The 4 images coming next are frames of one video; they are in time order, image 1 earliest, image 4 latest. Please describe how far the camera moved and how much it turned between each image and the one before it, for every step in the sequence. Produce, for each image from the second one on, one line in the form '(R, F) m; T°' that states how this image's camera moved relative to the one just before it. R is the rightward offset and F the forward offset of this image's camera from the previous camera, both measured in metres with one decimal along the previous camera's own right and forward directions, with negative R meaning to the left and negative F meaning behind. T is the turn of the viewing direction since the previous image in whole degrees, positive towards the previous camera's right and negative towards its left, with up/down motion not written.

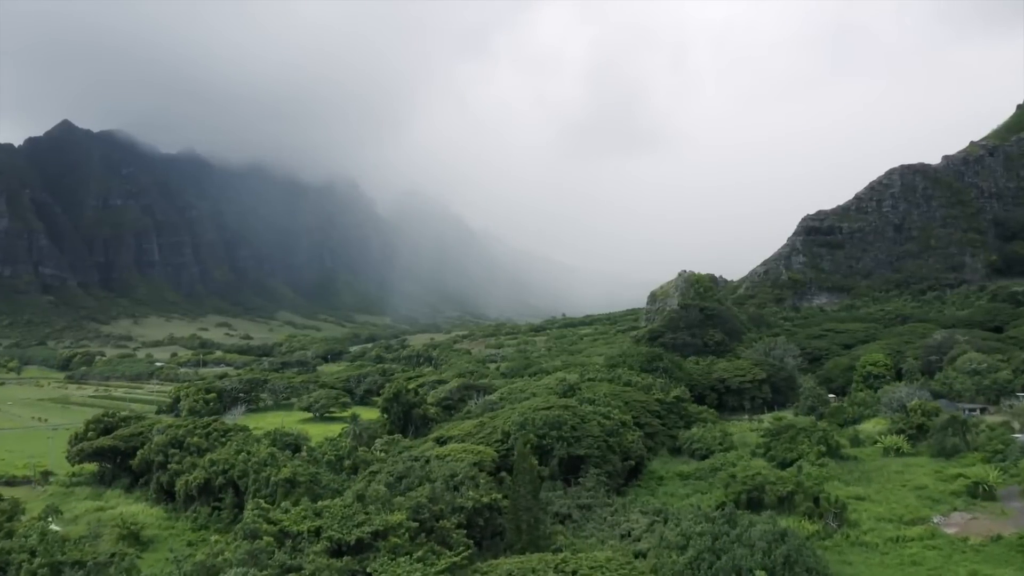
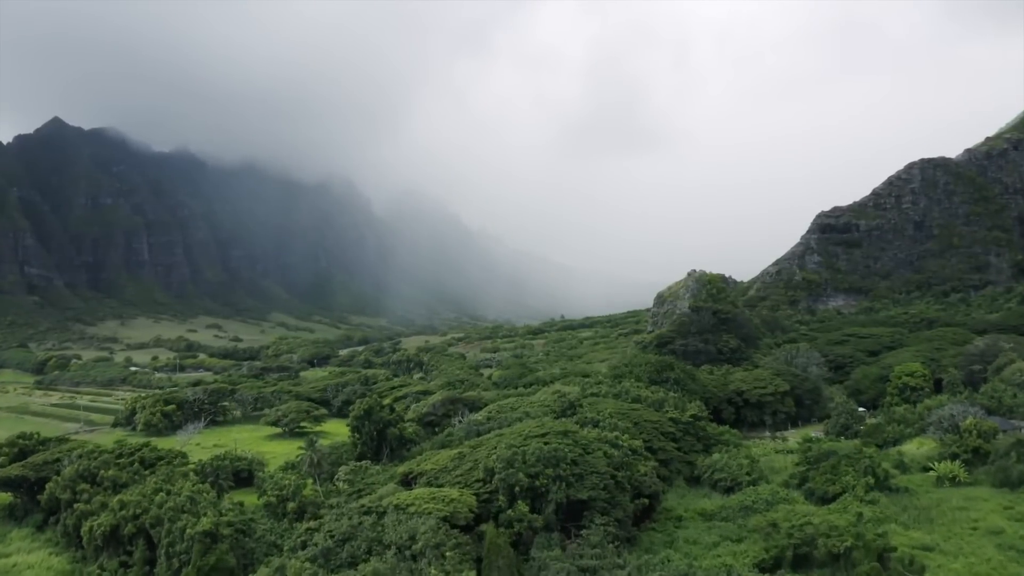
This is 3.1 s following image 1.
(+0.7, +9.1) m; 0°
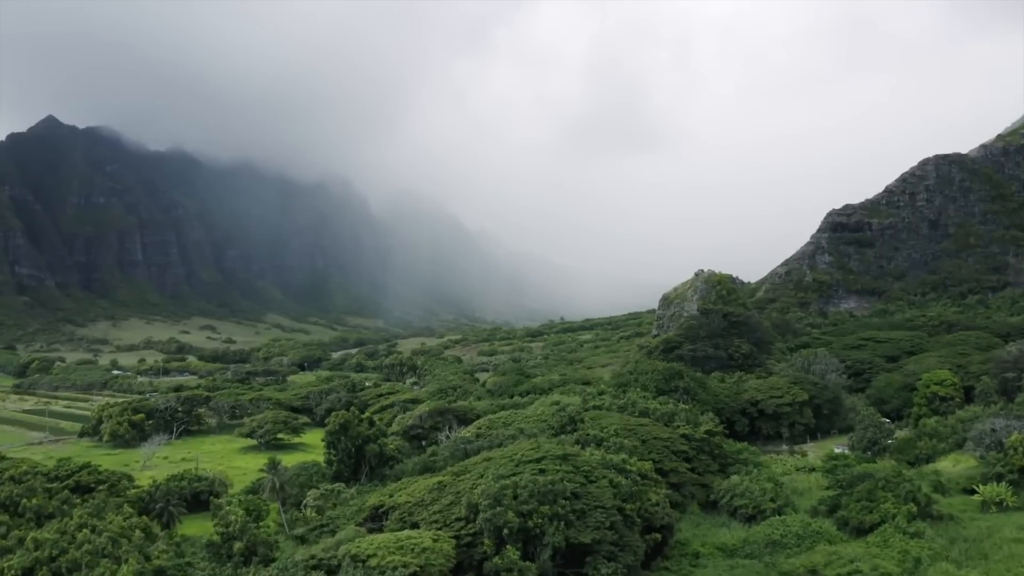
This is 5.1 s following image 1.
(+0.5, +5.9) m; 0°
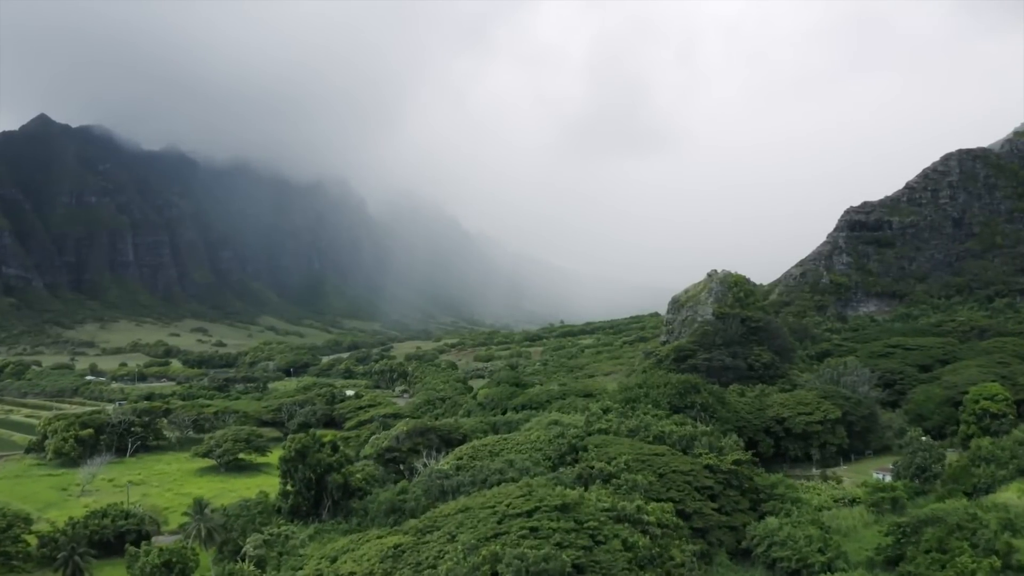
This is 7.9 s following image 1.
(+0.6, +8.1) m; 0°
